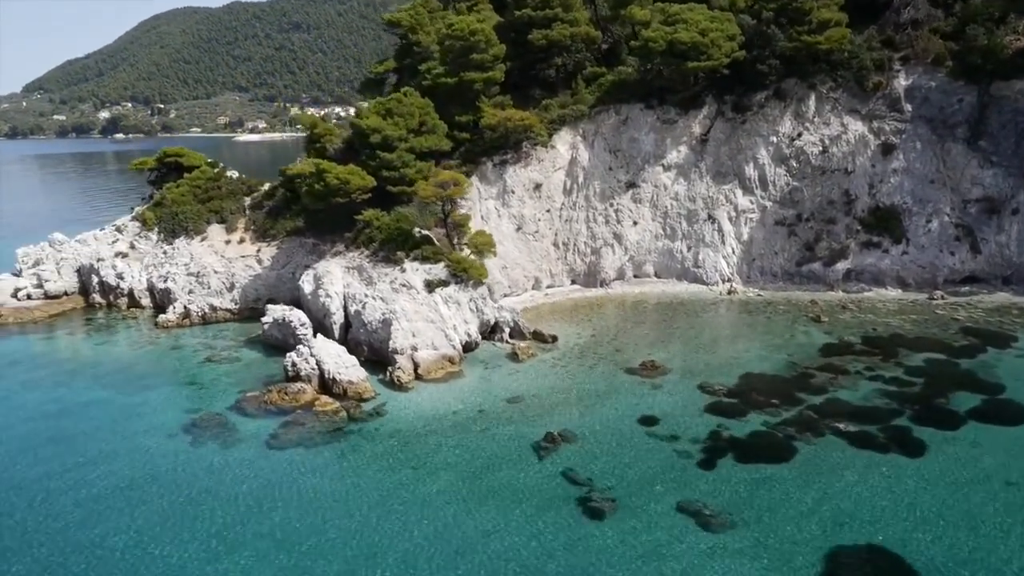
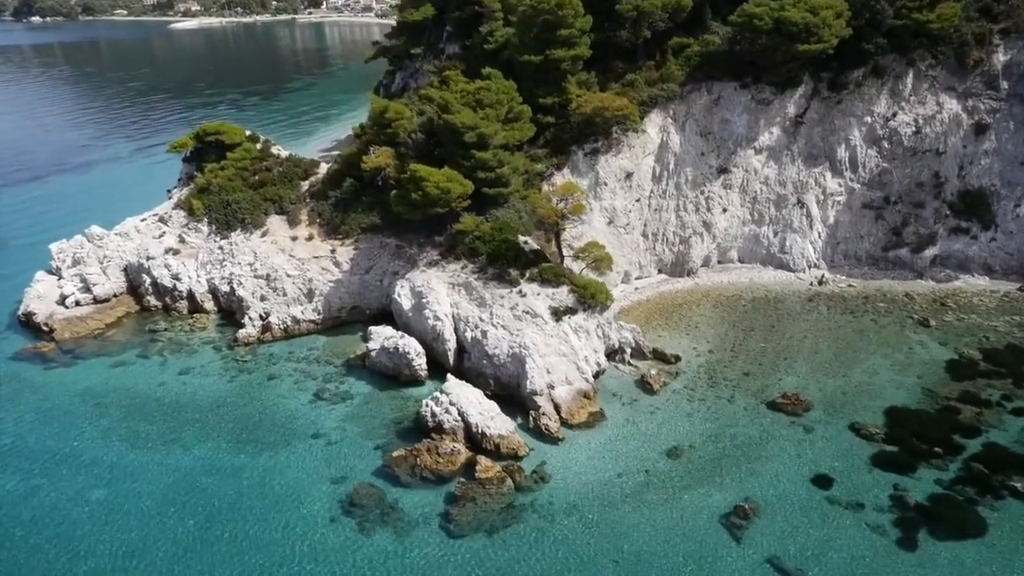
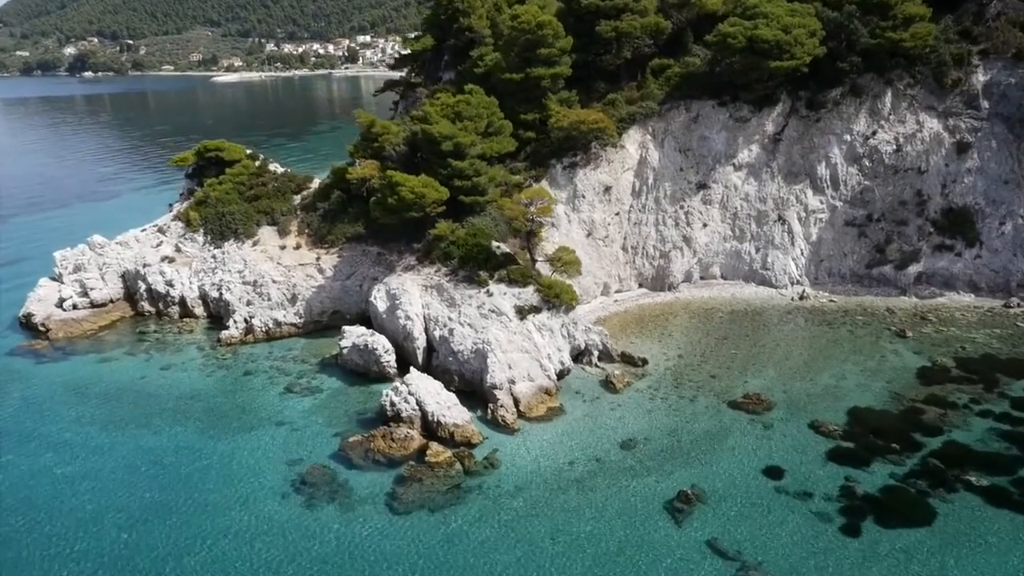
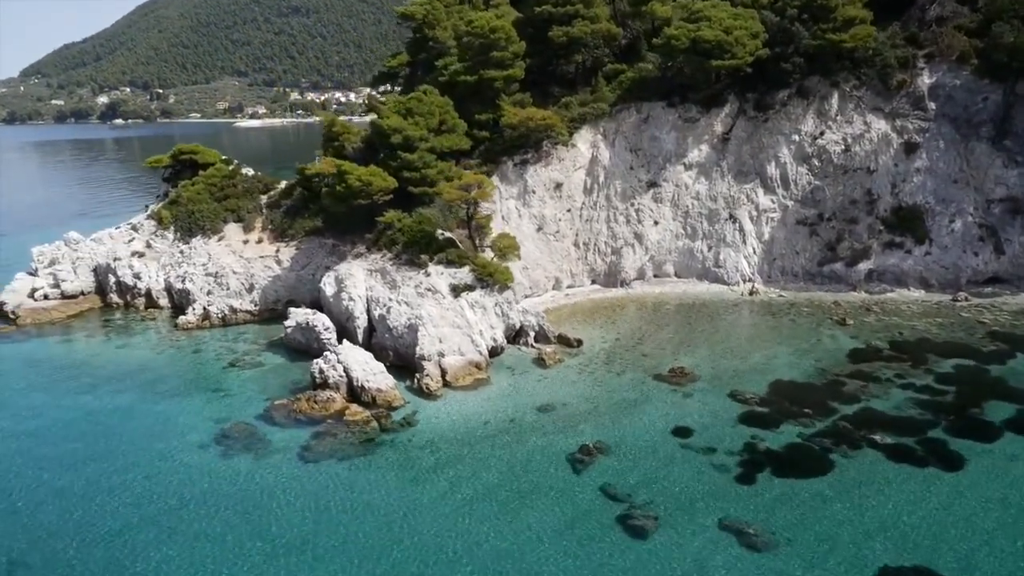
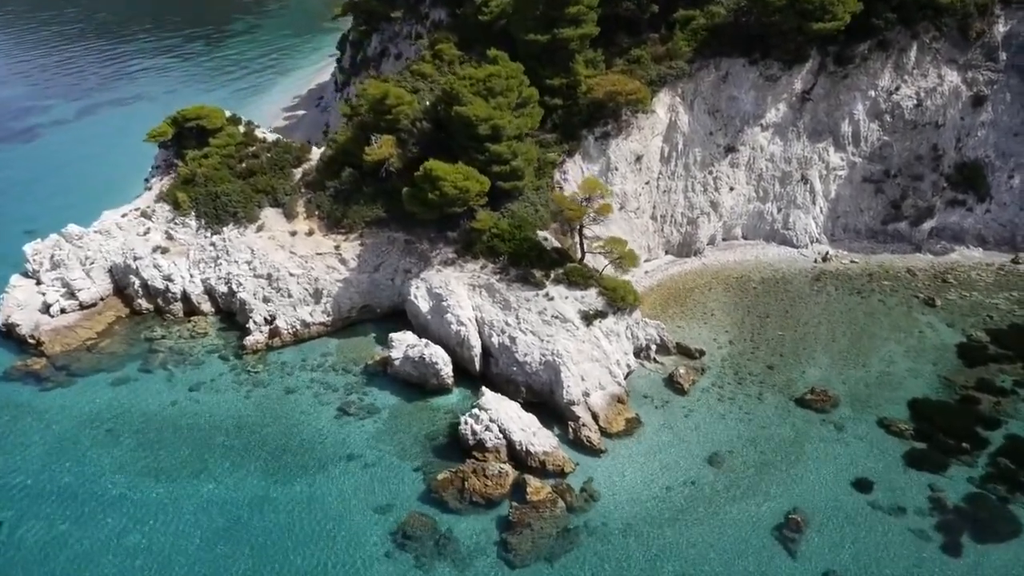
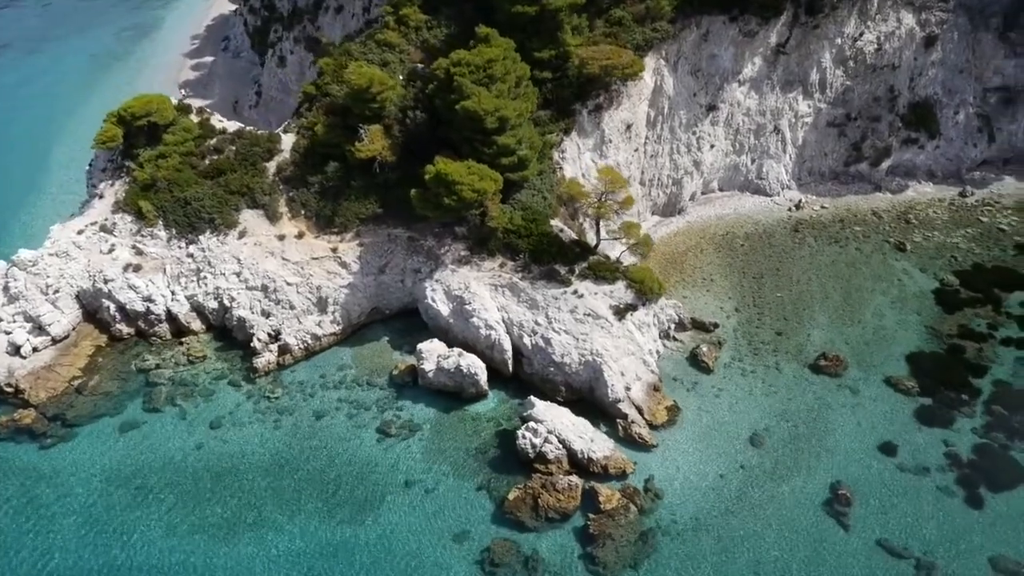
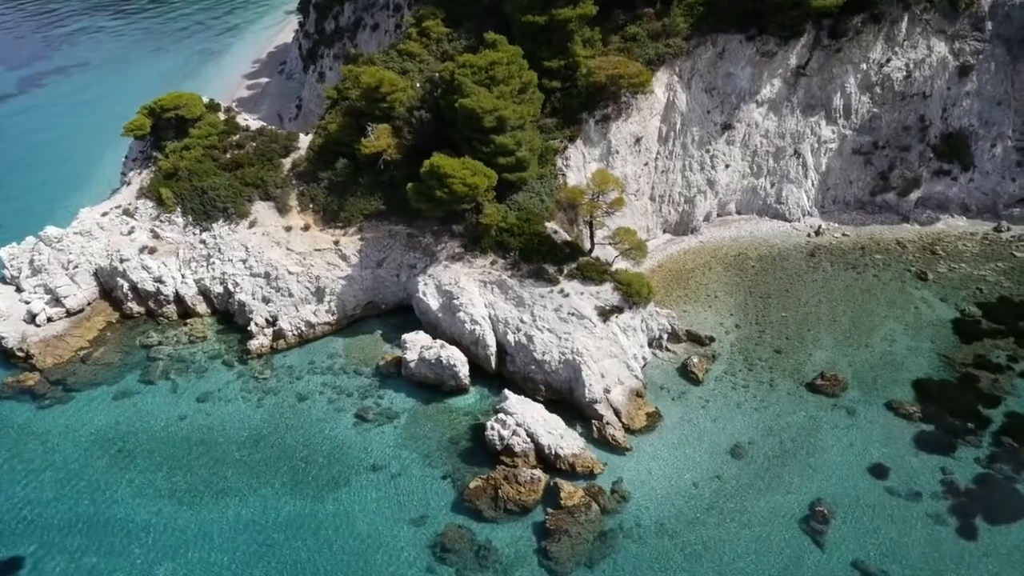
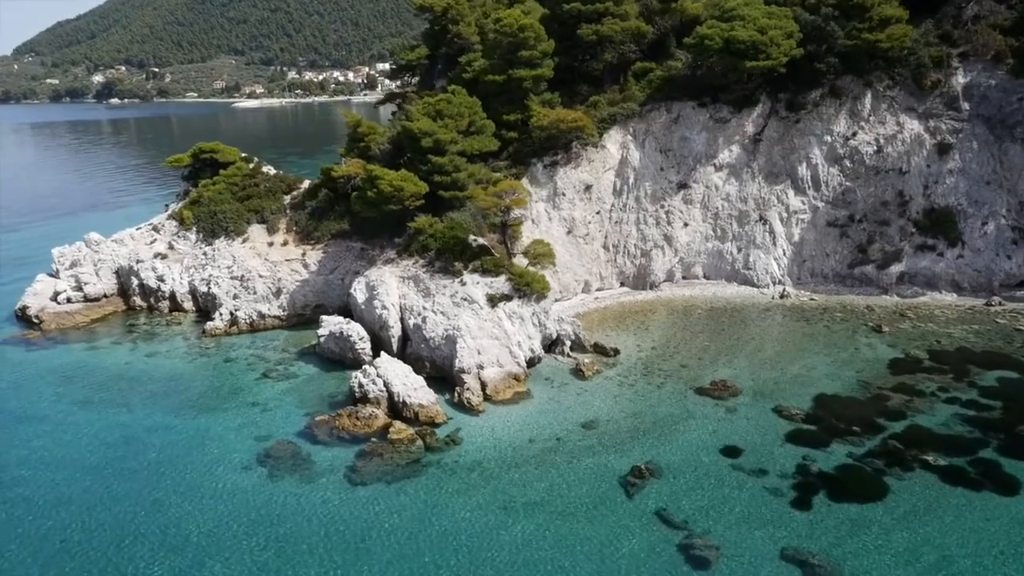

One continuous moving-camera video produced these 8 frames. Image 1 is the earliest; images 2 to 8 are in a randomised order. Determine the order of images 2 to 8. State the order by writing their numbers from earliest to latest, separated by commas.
4, 8, 3, 2, 5, 7, 6
